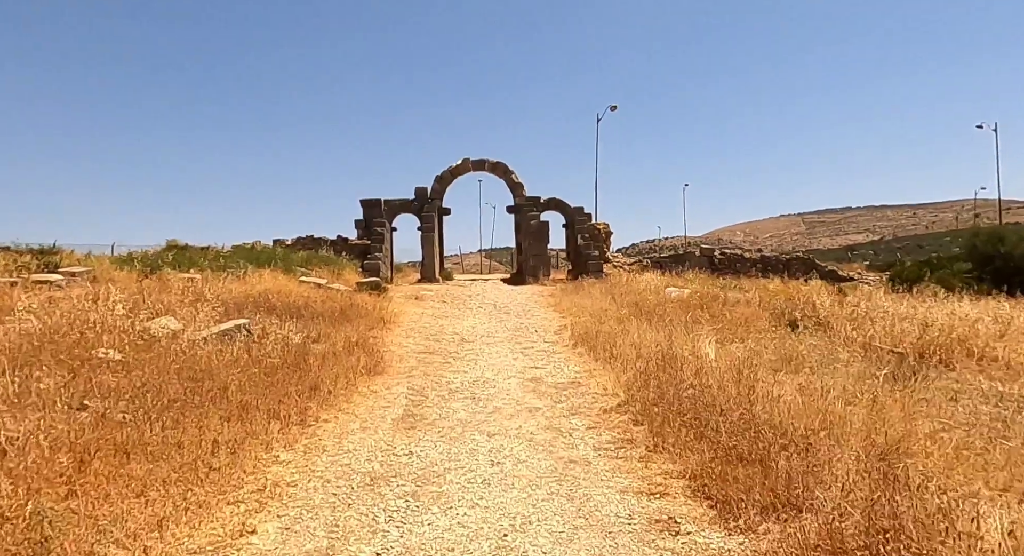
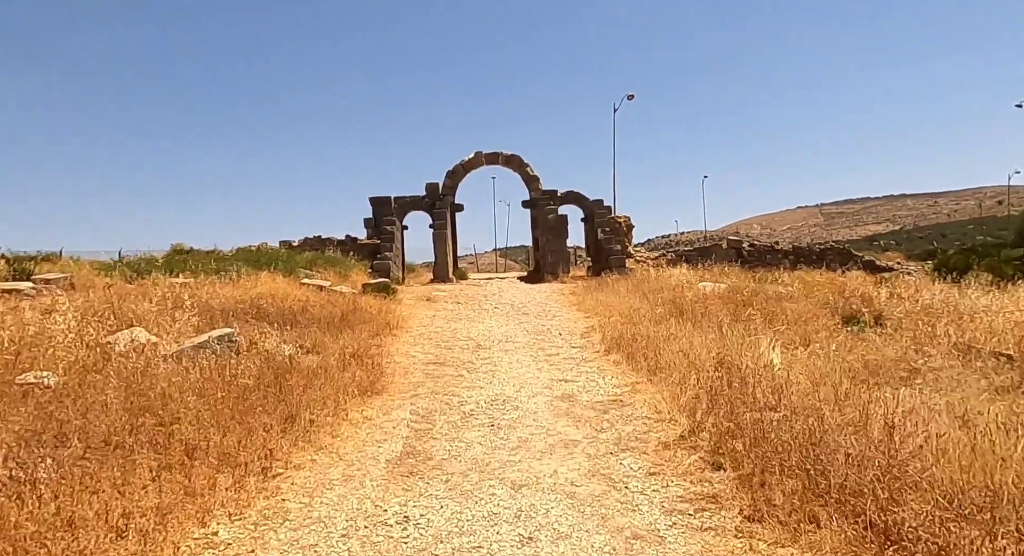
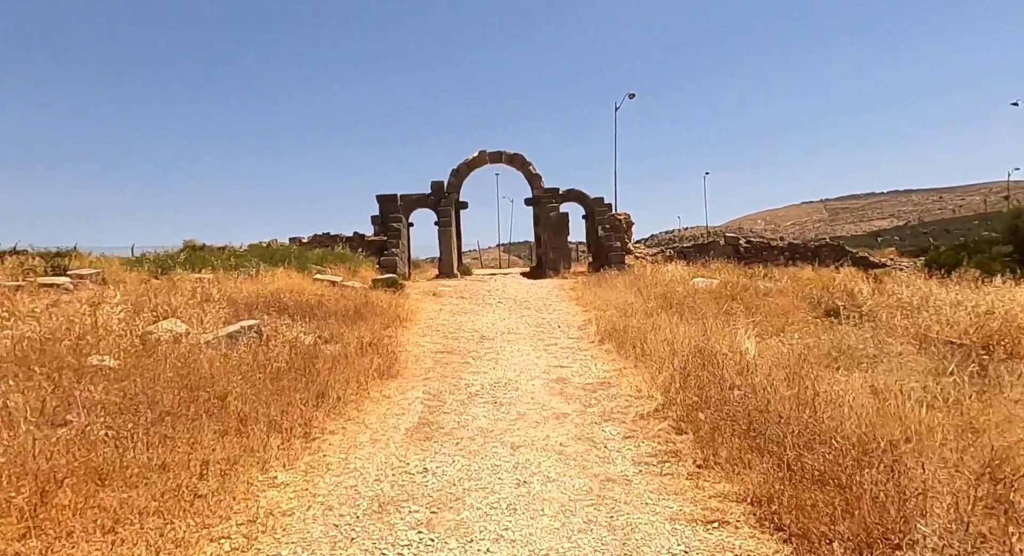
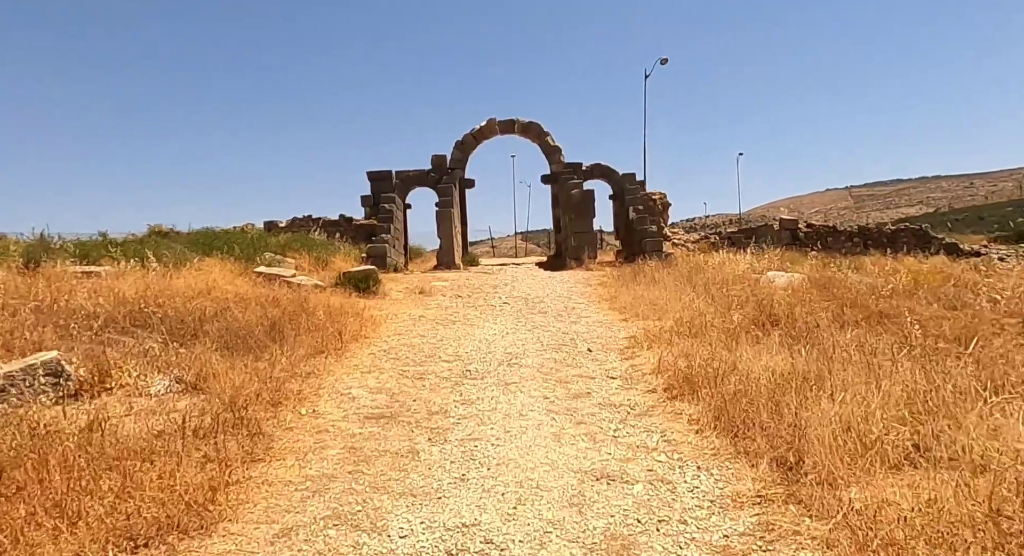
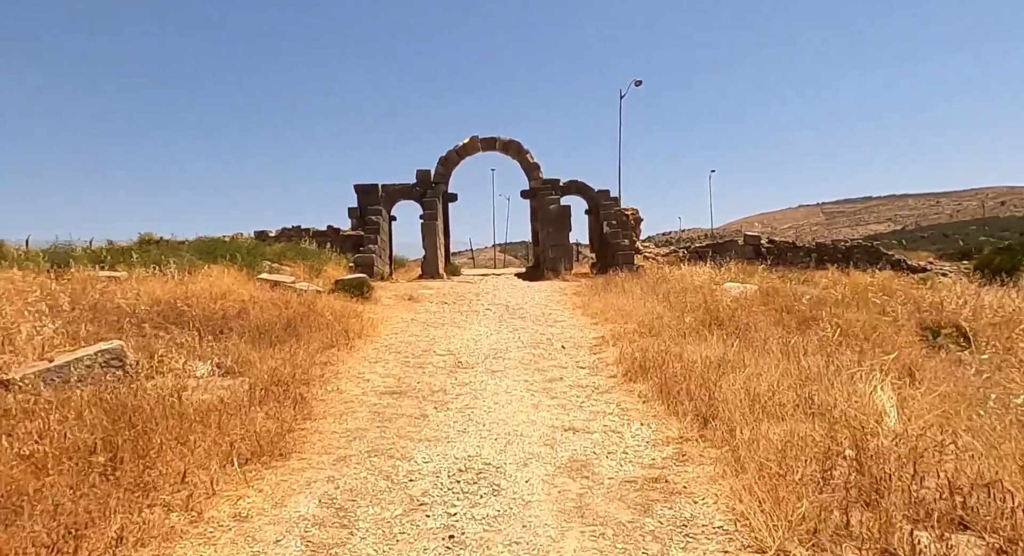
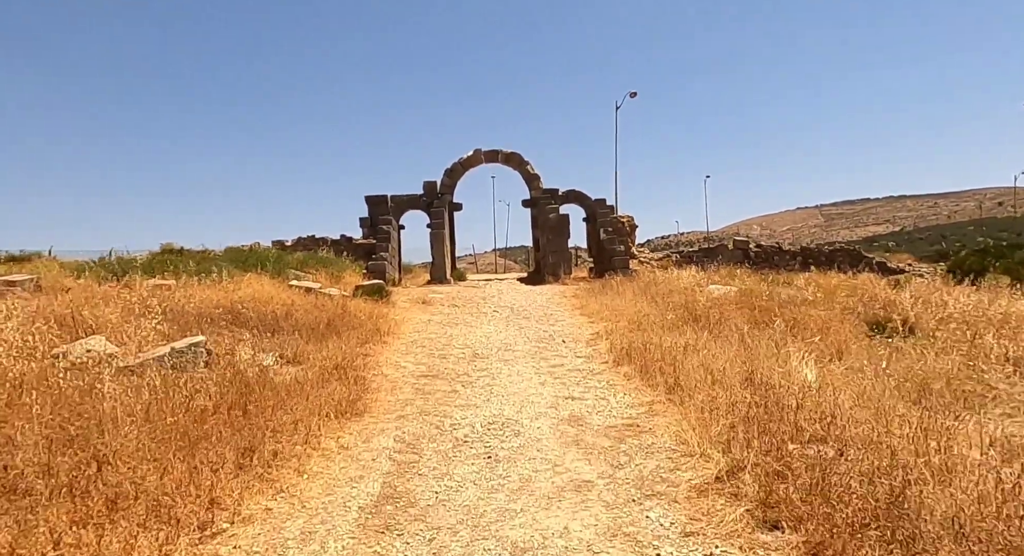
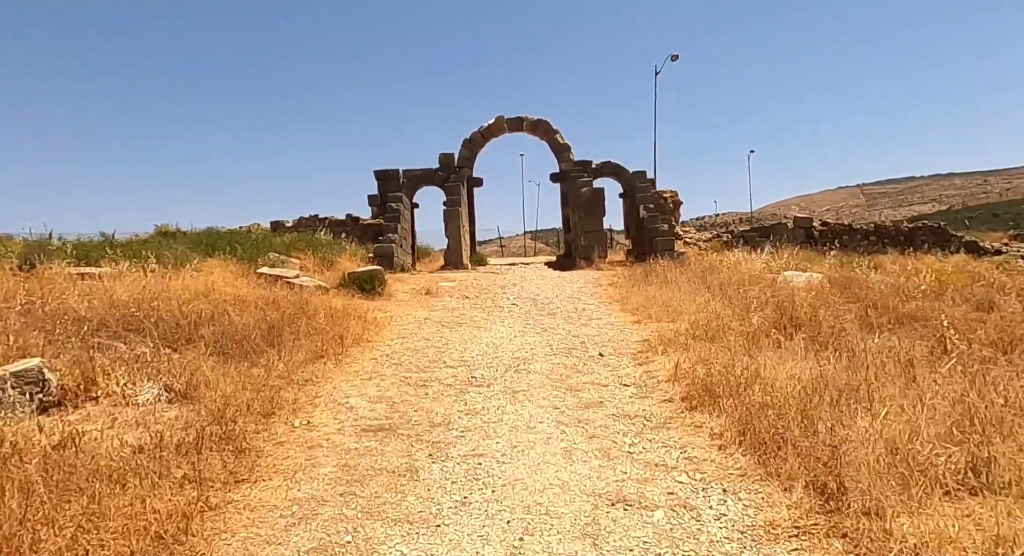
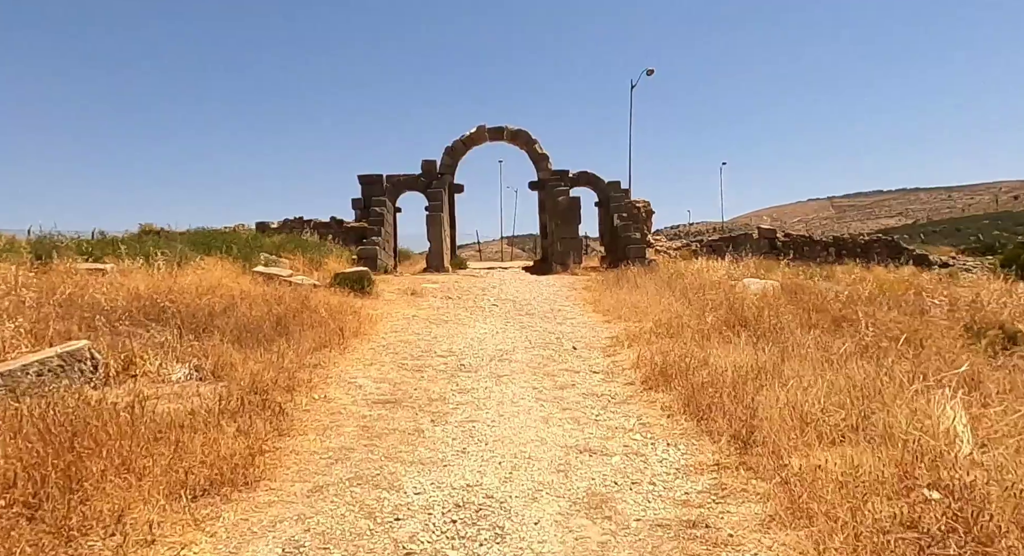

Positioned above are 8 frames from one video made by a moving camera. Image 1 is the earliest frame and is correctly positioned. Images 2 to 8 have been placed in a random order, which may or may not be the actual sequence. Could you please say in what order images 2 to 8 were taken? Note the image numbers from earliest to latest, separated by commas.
3, 2, 6, 5, 8, 4, 7
